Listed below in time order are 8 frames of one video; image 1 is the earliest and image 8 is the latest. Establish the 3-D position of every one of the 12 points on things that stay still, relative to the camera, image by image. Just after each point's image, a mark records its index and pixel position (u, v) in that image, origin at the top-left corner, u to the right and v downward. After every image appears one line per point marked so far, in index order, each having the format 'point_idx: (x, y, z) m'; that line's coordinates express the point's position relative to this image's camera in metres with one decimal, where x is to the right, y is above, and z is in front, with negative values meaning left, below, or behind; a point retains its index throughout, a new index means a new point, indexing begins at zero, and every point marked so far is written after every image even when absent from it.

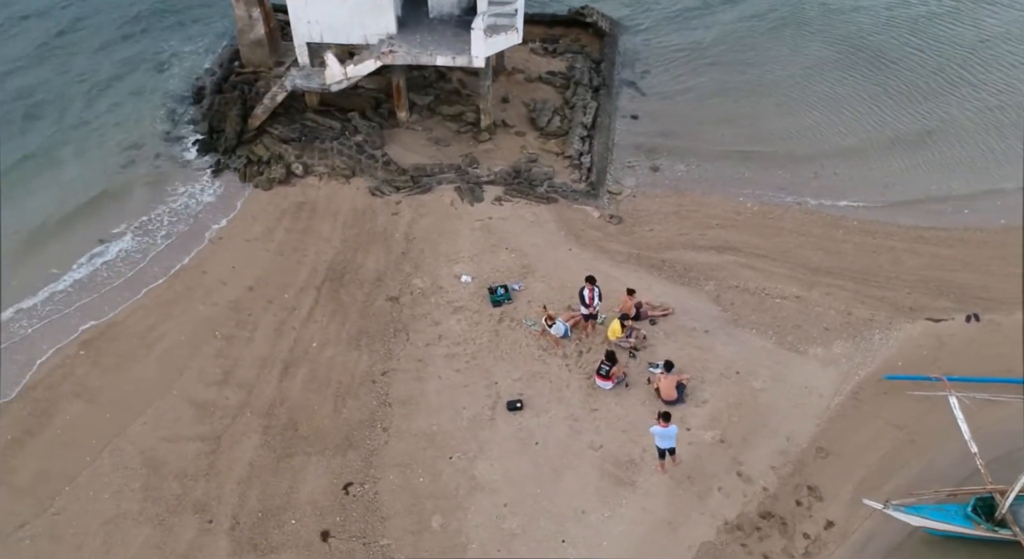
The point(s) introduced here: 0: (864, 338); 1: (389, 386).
0: (+9.0, -1.5, +17.8) m
1: (-2.2, -2.2, +14.9) m
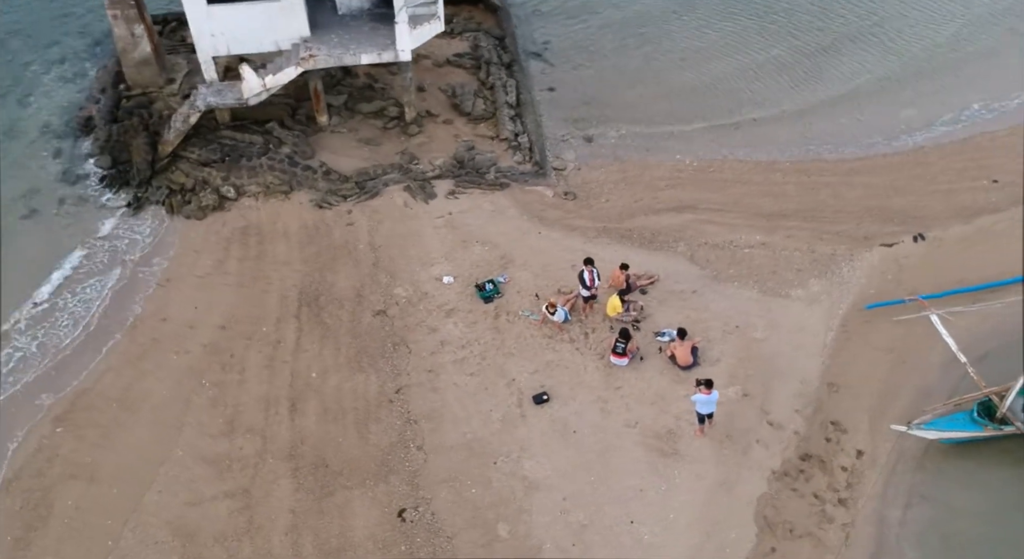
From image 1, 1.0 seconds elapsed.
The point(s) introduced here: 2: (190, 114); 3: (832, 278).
0: (+8.5, +0.2, +19.0) m
1: (-1.8, -2.4, +14.4) m
2: (-8.2, +4.2, +18.8) m
3: (+7.8, -0.3, +18.9) m
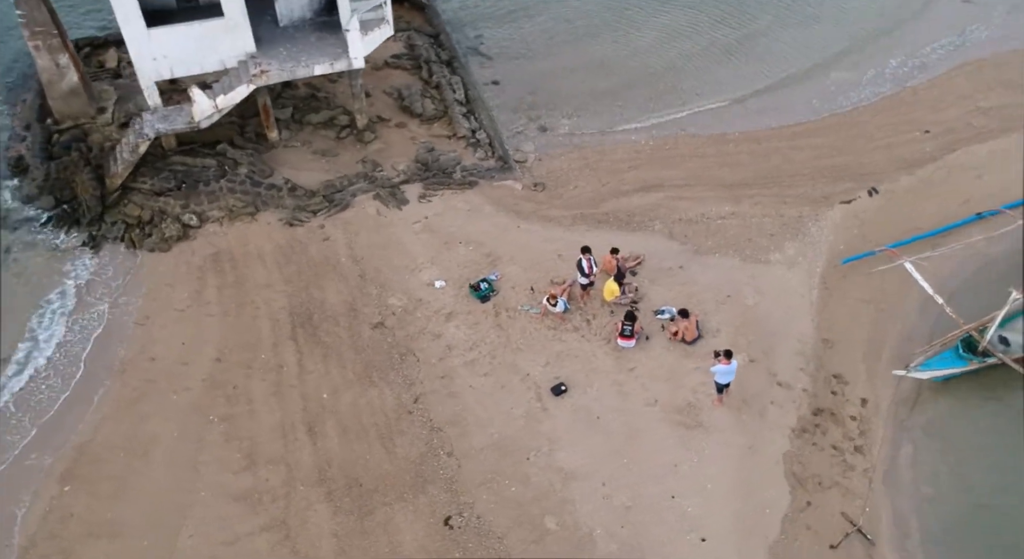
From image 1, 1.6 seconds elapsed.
0: (+7.9, +1.3, +19.9) m
1: (-1.5, -2.5, +14.3) m
2: (-9.0, +3.3, +17.9) m
3: (+7.3, +0.7, +19.7) m
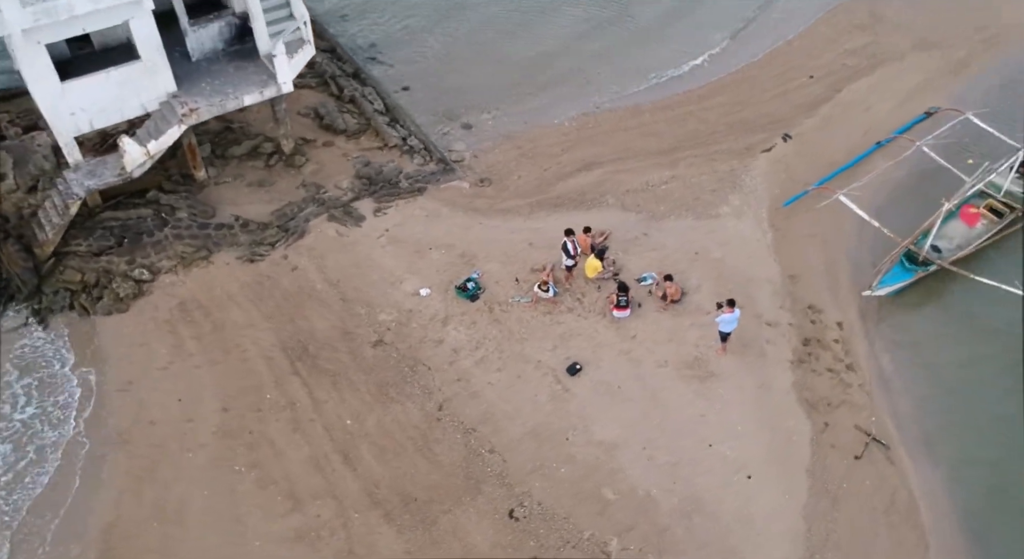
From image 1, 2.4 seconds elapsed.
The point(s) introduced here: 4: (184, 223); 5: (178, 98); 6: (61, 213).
0: (+6.6, +2.7, +21.4) m
1: (-1.1, -2.6, +14.6) m
2: (-9.9, +1.7, +16.9) m
3: (+6.1, +2.1, +21.2) m
4: (-7.8, +1.3, +17.6) m
5: (-7.6, +4.1, +17.0) m
6: (-10.1, +1.5, +16.9) m
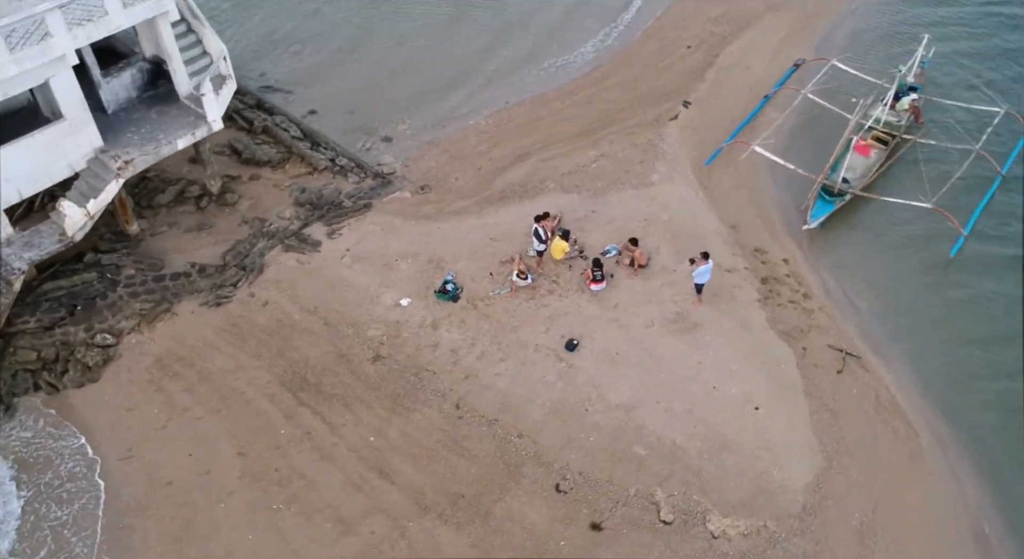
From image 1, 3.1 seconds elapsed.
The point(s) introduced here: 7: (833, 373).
0: (+4.6, +3.9, +23.0) m
1: (-0.8, -2.6, +15.0) m
2: (-10.5, 0.0, +15.8) m
3: (+4.2, +3.2, +22.6) m
4: (-8.5, 0.0, +16.9) m
5: (-8.8, +2.7, +16.3) m
6: (-10.7, -0.2, +15.8) m
7: (+7.1, -2.2, +17.1) m
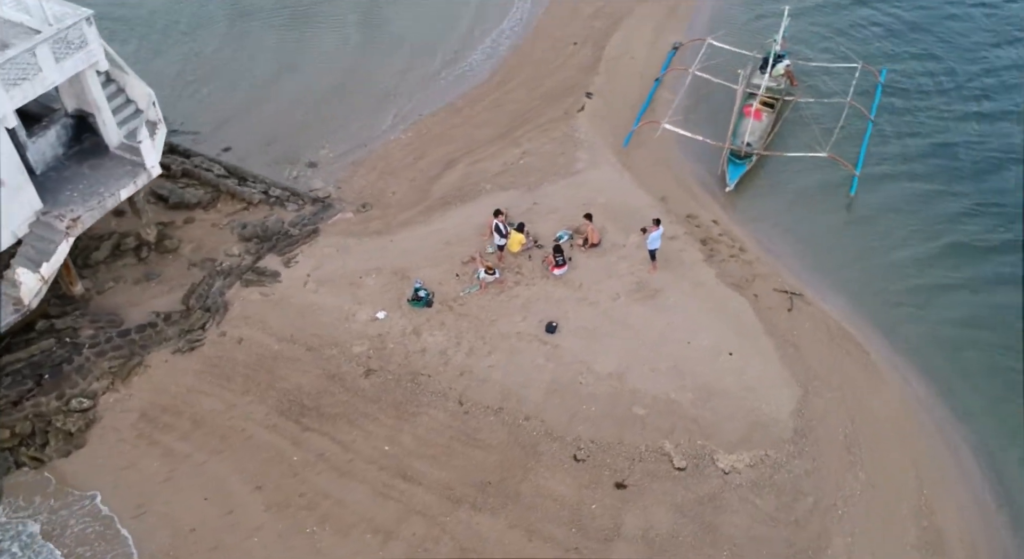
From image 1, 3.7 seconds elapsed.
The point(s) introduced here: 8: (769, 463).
0: (+2.2, +4.5, +24.2) m
1: (-0.7, -2.5, +15.5) m
2: (-10.8, -1.5, +14.8) m
3: (+2.0, +3.7, +23.9) m
4: (-8.9, -1.3, +16.2) m
5: (-9.6, +1.4, +15.5) m
6: (-10.9, -1.8, +14.8) m
7: (+6.5, -1.0, +18.8) m
8: (+5.1, -3.7, +15.0) m
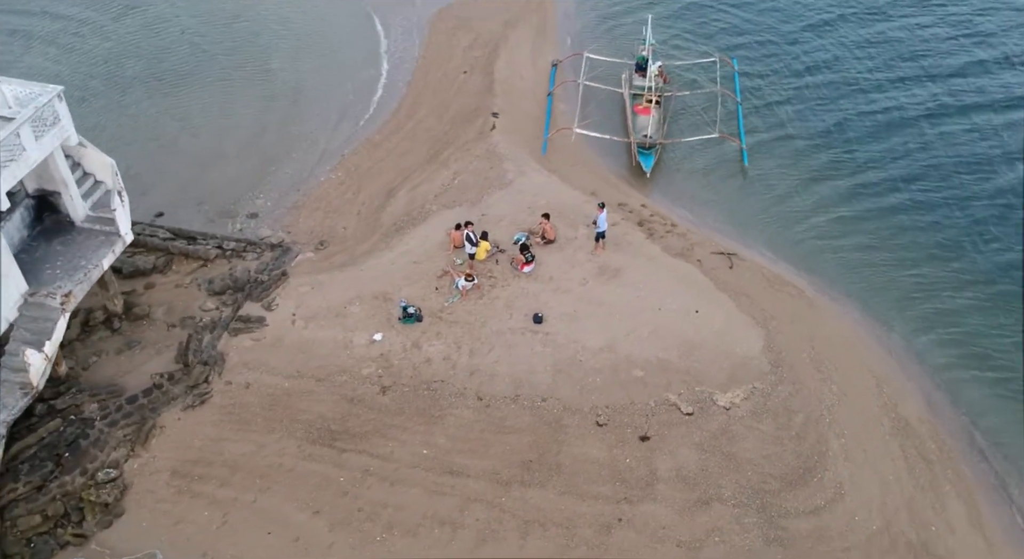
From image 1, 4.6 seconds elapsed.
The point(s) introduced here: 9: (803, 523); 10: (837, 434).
0: (-0.2, +4.3, +25.9) m
1: (-0.4, -2.5, +16.6) m
2: (-10.2, -3.3, +14.2) m
3: (-0.2, +3.6, +25.5) m
4: (-8.6, -2.8, +15.9) m
5: (-9.6, -0.2, +15.2) m
6: (-10.2, -3.6, +14.1) m
7: (+5.8, +0.1, +21.1) m
8: (+5.6, -2.6, +17.0) m
9: (+5.7, -4.7, +14.6) m
10: (+7.1, -3.4, +16.4) m
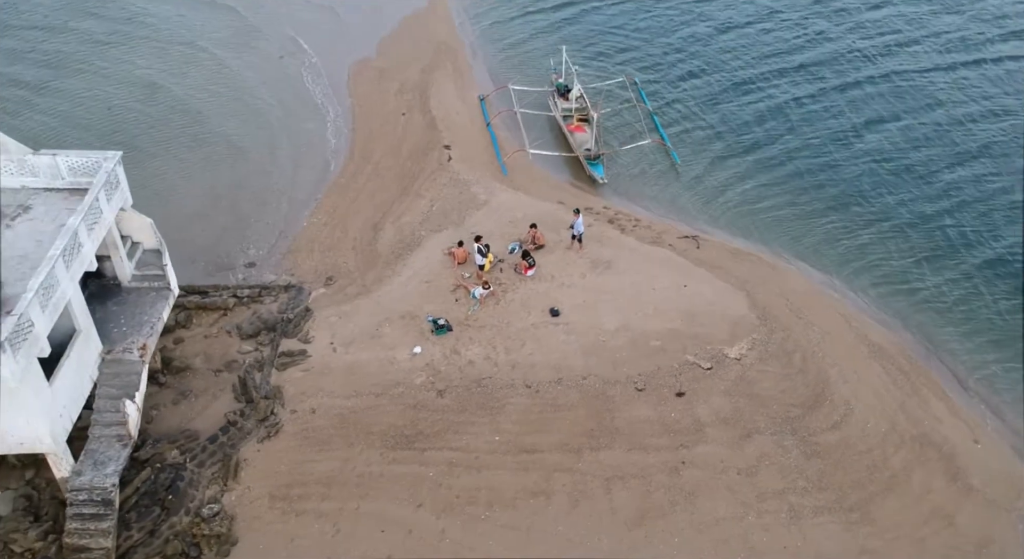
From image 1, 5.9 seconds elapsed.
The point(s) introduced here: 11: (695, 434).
0: (-1.4, +3.8, +28.0) m
1: (+0.8, -2.4, +18.5) m
2: (-8.4, -4.5, +14.7) m
3: (-1.2, +3.1, +27.5) m
4: (-7.2, -3.9, +16.6) m
5: (-8.5, -1.4, +15.9) m
6: (-8.4, -4.8, +14.6) m
7: (+5.8, +0.8, +24.0) m
8: (+6.5, -1.7, +19.8) m
9: (+7.3, -3.7, +17.3) m
10: (+8.2, -2.2, +19.4) m
11: (+4.2, -3.5, +17.3) m
